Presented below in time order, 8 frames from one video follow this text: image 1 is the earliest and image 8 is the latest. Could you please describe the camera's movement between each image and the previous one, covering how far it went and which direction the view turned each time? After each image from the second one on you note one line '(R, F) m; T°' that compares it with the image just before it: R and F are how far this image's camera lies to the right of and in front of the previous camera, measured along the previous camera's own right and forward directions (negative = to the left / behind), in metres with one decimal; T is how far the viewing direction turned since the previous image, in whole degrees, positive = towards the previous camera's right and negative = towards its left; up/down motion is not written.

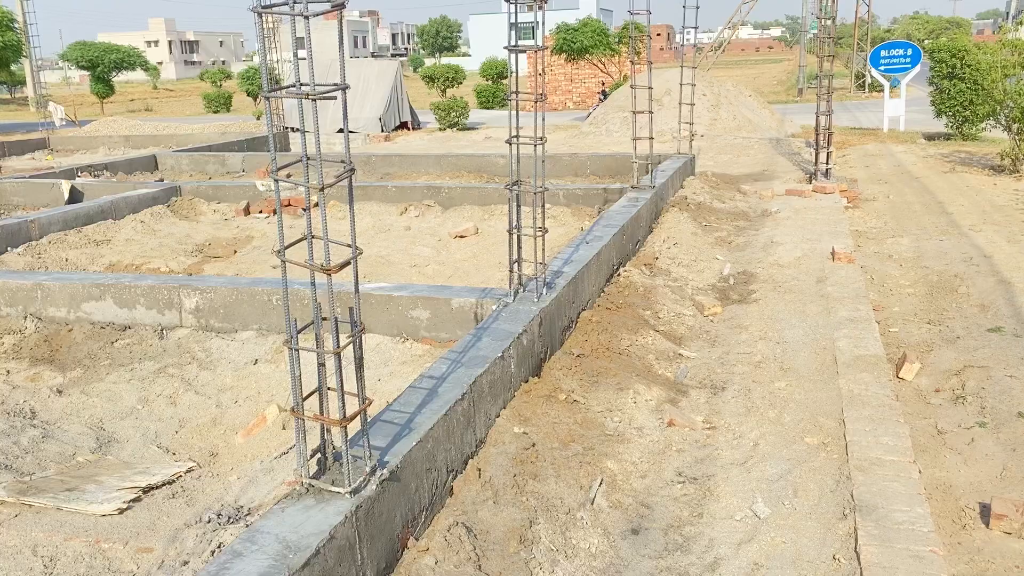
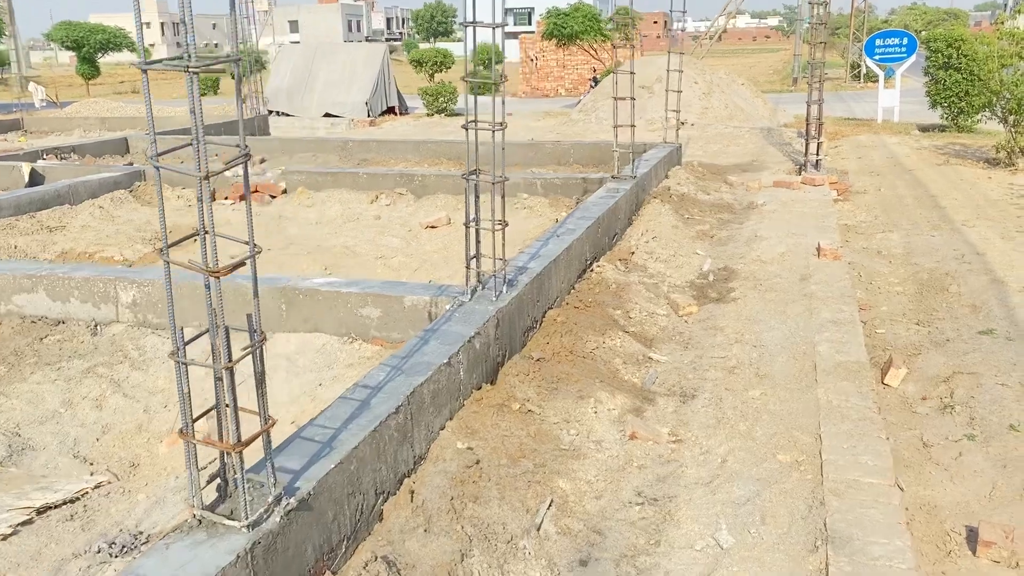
(+0.2, +0.4) m; 0°
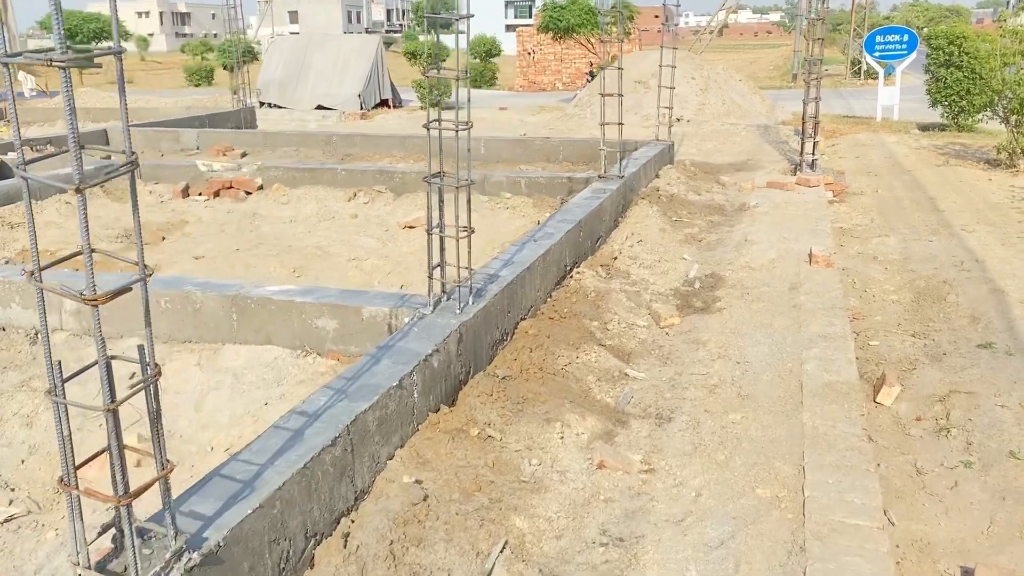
(+0.2, +0.3) m; 0°
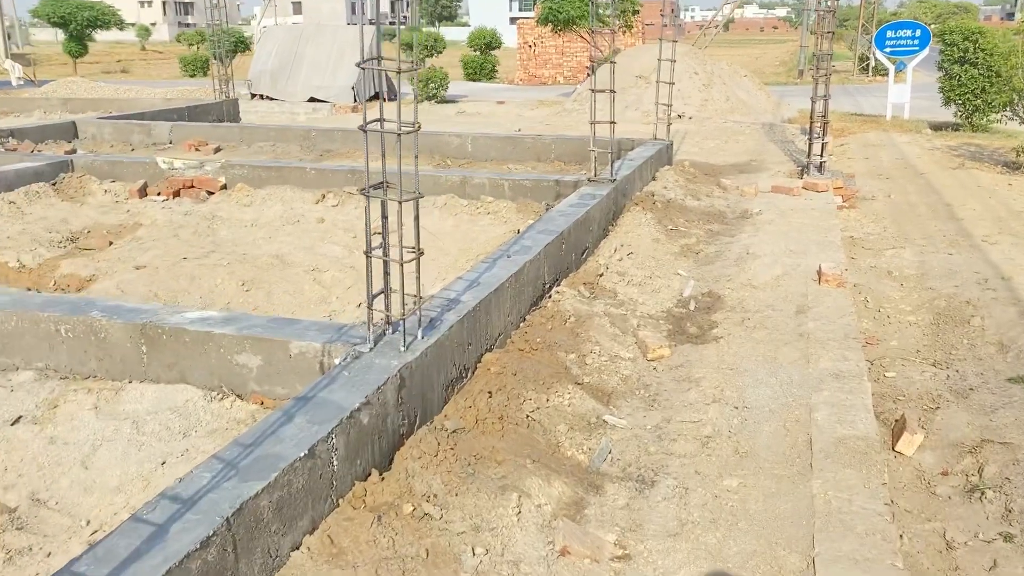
(+0.2, +0.7) m; 0°
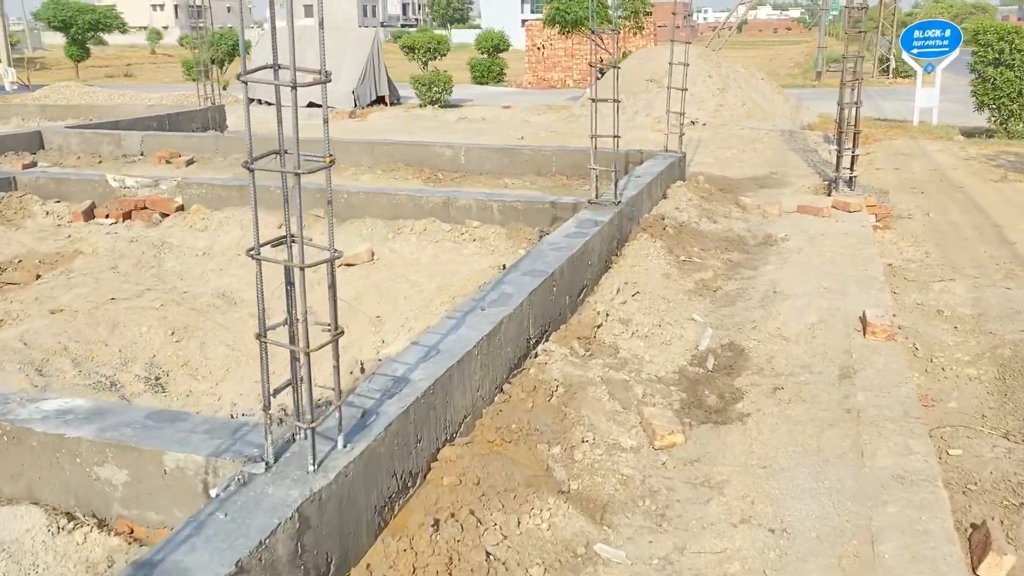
(+0.2, +1.0) m; -1°
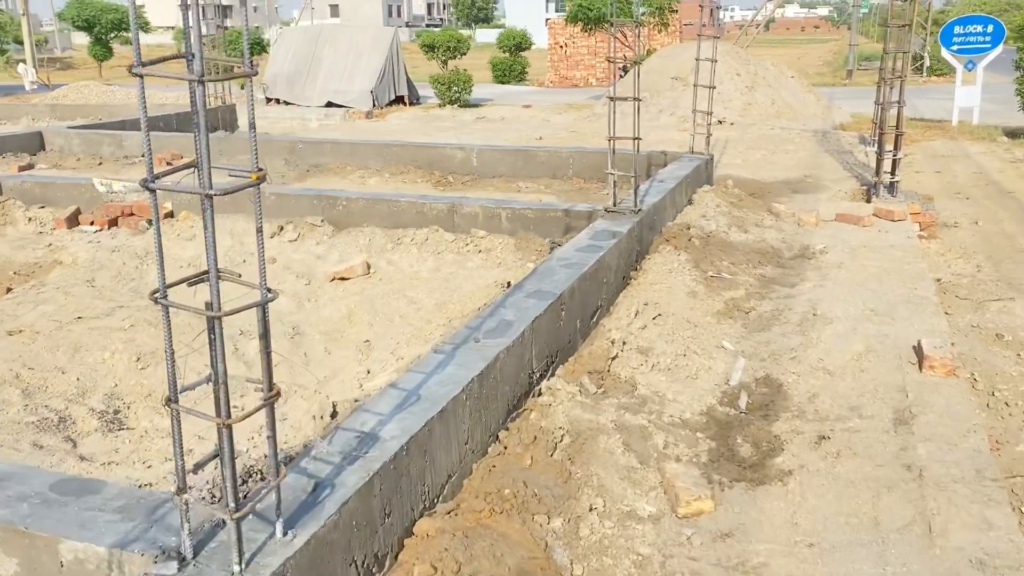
(+0.1, +0.6) m; -2°
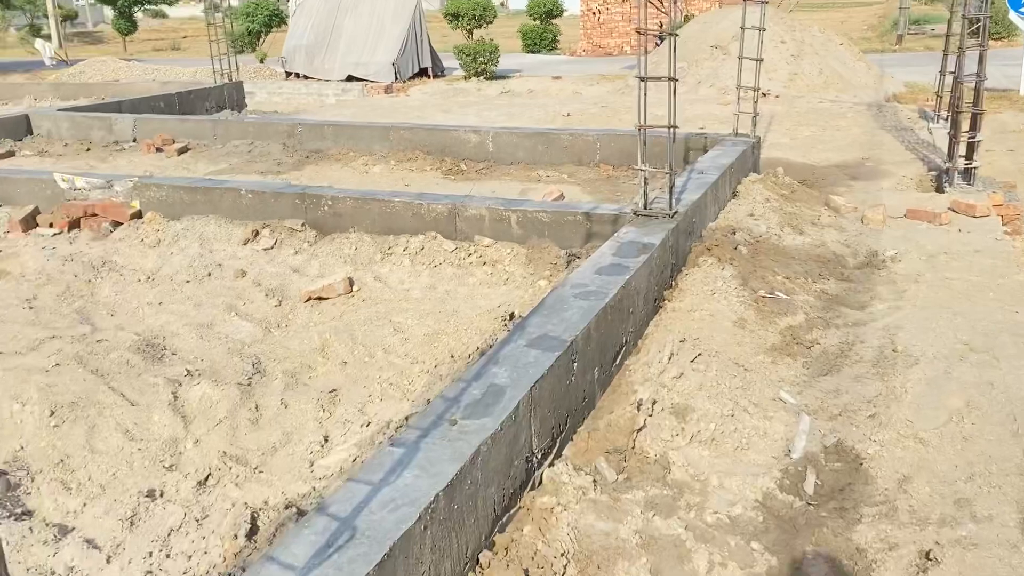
(+0.1, +0.9) m; -2°
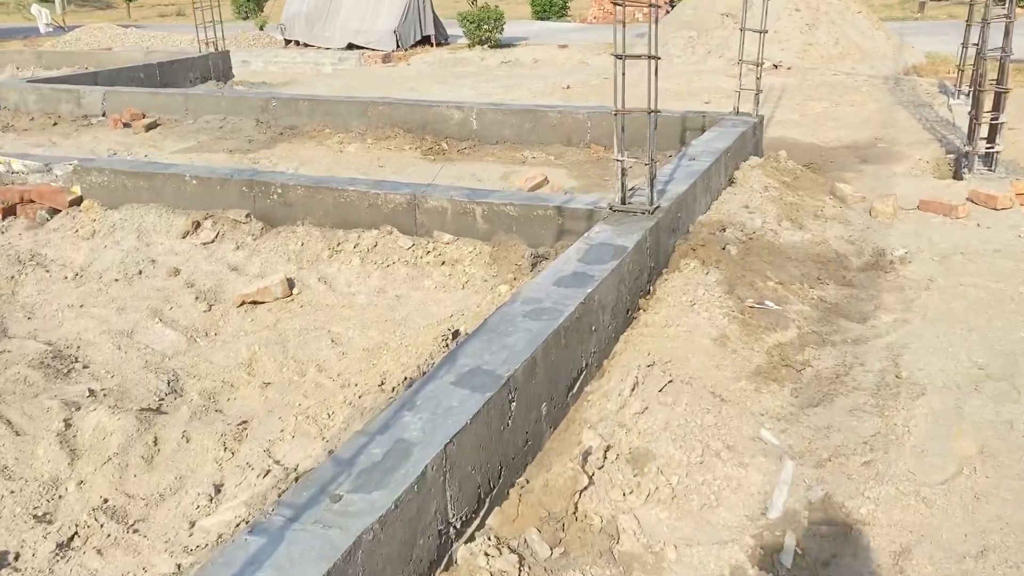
(+0.3, +0.5) m; -1°
